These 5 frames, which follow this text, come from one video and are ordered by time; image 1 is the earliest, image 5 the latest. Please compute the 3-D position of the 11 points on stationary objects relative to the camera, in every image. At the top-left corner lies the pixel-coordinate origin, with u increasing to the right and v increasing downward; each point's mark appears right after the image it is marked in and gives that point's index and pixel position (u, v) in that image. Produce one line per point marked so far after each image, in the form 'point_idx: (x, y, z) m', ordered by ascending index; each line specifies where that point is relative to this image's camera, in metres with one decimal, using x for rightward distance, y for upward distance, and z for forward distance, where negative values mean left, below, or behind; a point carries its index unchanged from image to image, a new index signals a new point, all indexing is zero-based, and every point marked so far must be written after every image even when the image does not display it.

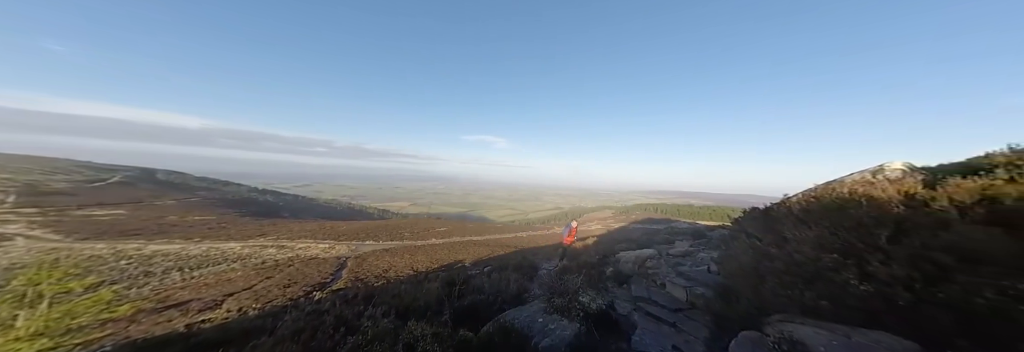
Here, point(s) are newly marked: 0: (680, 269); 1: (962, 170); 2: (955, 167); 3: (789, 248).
0: (+6.6, -3.6, +8.0) m
1: (+9.2, 0.0, +4.3) m
2: (+9.4, +0.1, +4.4) m
3: (+6.5, -1.8, +5.0) m
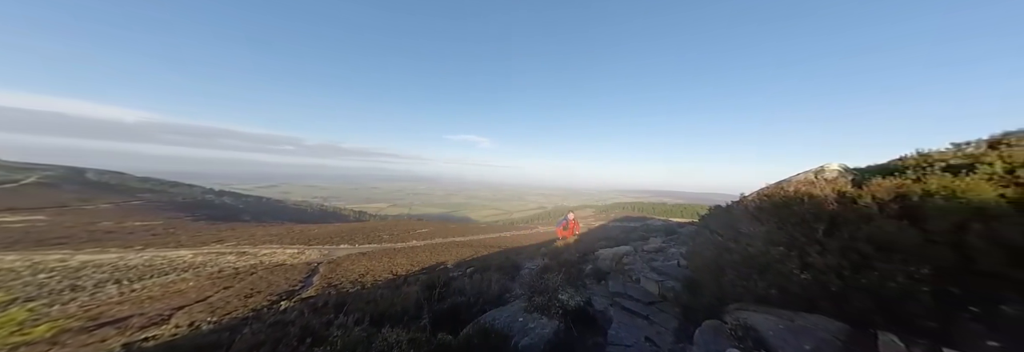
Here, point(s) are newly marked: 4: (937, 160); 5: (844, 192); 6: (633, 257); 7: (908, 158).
0: (+5.8, -3.6, +8.4) m
1: (+8.8, 0.0, +4.9) m
2: (+9.0, +0.1, +5.0) m
3: (+6.0, -1.8, +5.4) m
4: (+8.2, 0.0, +4.2) m
5: (+6.5, -0.7, +4.0) m
6: (+5.6, -3.8, +9.6) m
7: (+9.0, +0.3, +4.6) m
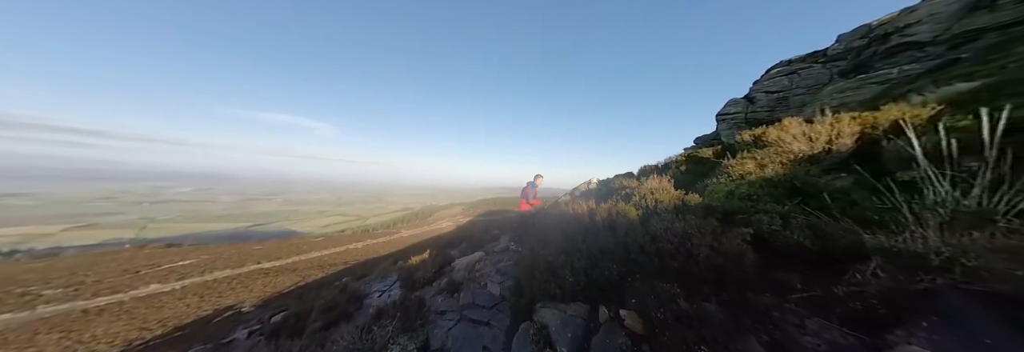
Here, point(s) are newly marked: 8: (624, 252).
0: (-0.6, -4.2, +9.5) m
1: (+3.8, -0.6, +8.2) m
2: (+3.9, -0.6, +8.4) m
3: (+1.2, -2.4, +7.1) m
4: (+3.8, -0.6, +7.2) m
5: (+2.4, -1.4, +6.2) m
6: (-1.5, -4.3, +10.4) m
7: (+4.2, -0.3, +8.0) m
8: (+2.7, -1.9, +4.9) m
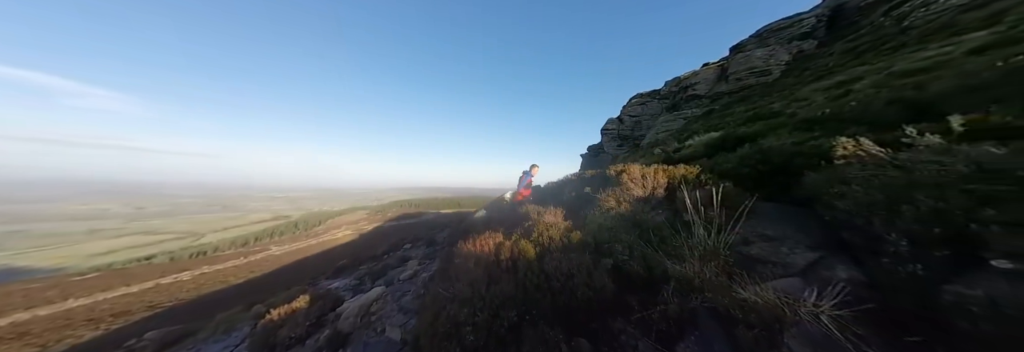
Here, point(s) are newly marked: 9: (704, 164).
0: (-4.5, -5.2, +8.3) m
1: (+0.1, -1.6, +8.6) m
2: (+0.1, -1.5, +8.8) m
3: (-1.9, -3.5, +6.7) m
4: (+0.4, -1.7, +7.7) m
5: (-0.5, -2.4, +6.3) m
6: (-5.6, -5.3, +8.9) m
7: (+0.5, -1.3, +8.6) m
8: (+0.3, -3.0, +5.1) m
9: (+6.9, +0.4, +7.5) m
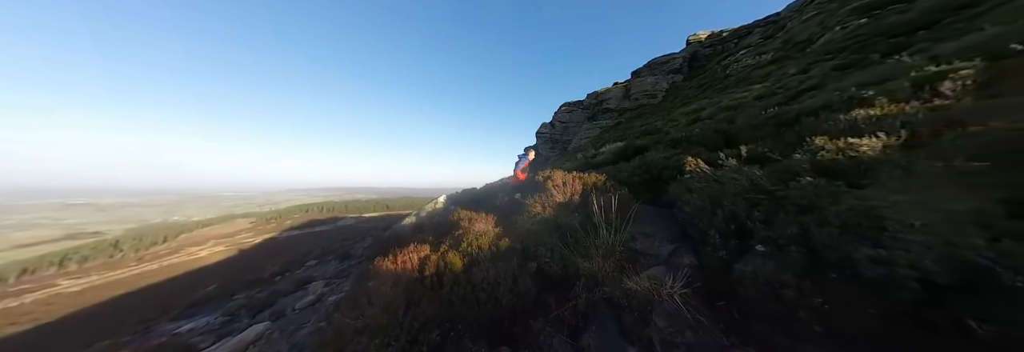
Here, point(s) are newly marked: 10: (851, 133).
0: (-7.0, -5.4, +6.7) m
1: (-2.6, -1.8, +8.1) m
2: (-2.7, -1.7, +8.3) m
3: (-4.1, -3.7, +5.7) m
4: (-2.1, -1.9, +7.4) m
5: (-2.6, -2.7, +5.8) m
6: (-8.2, -5.5, +6.9) m
7: (-2.2, -1.5, +8.2) m
8: (-1.5, -3.3, +4.9) m
9: (+4.2, +0.2, +8.9) m
10: (+7.0, +0.9, +4.2) m
